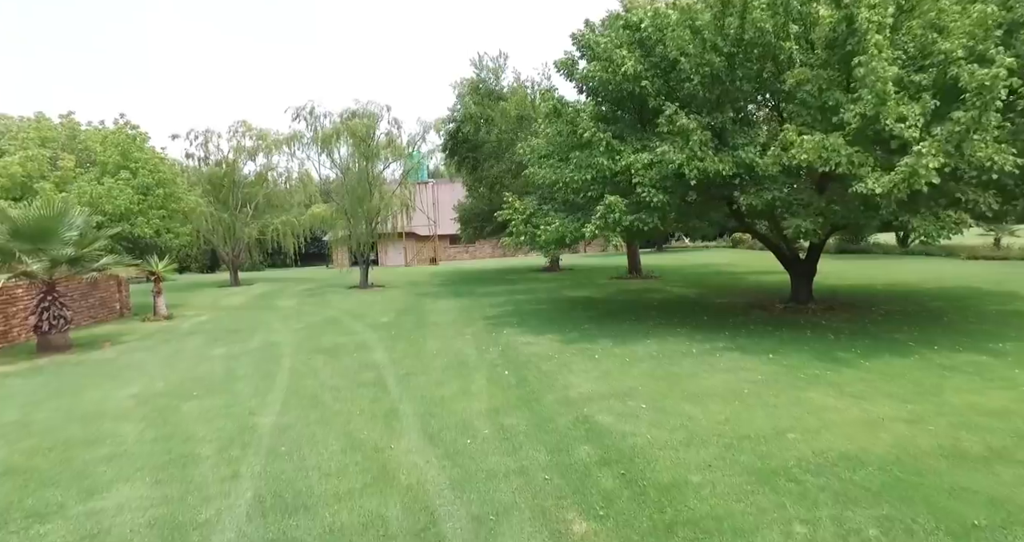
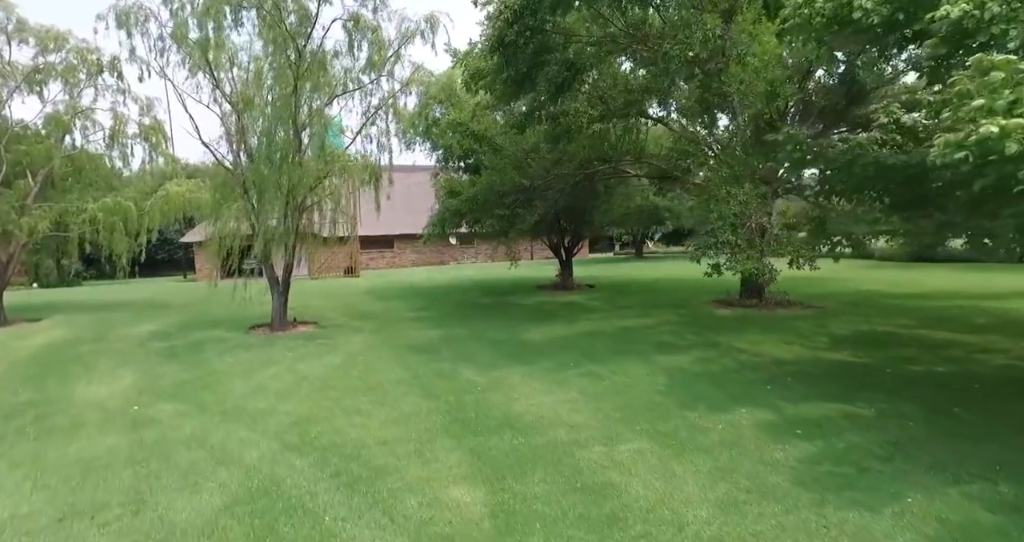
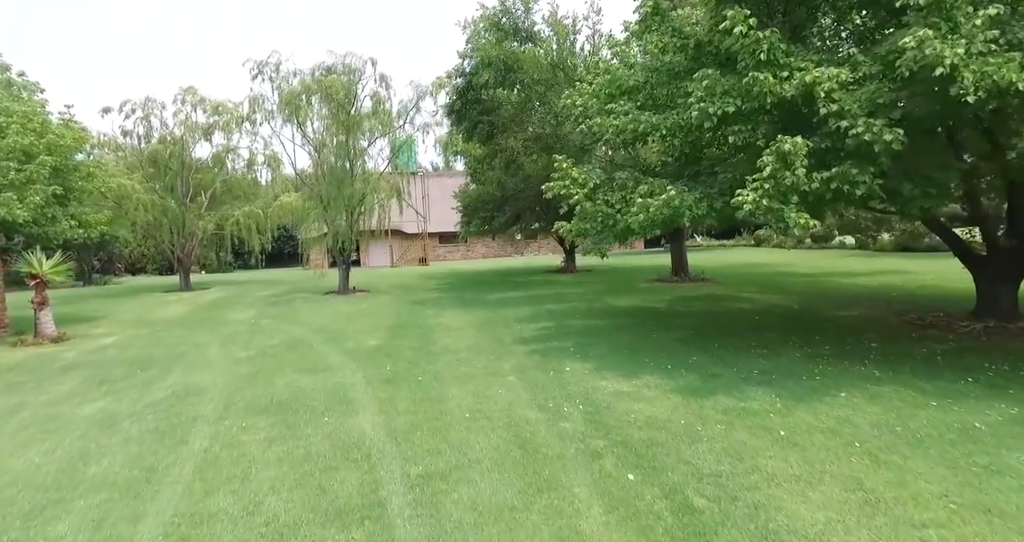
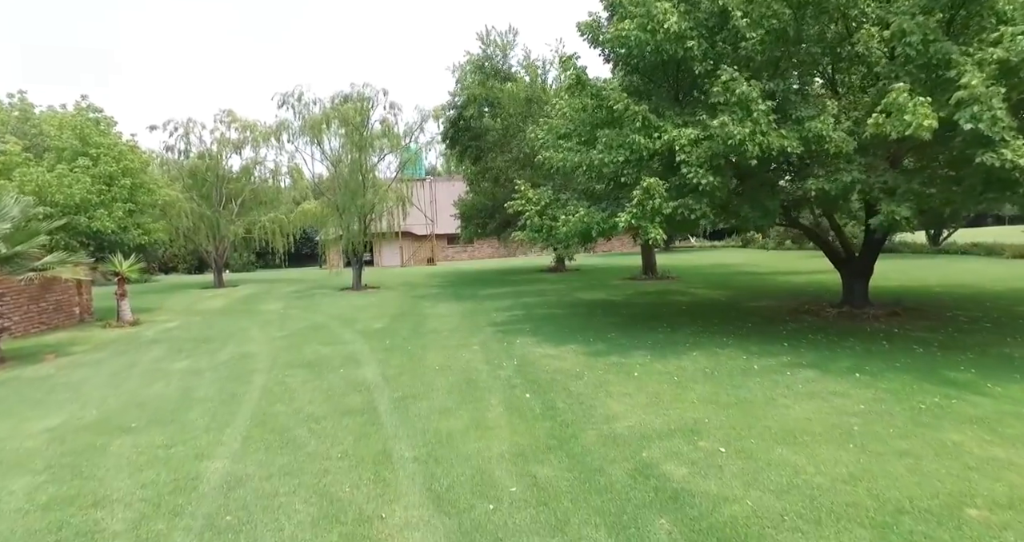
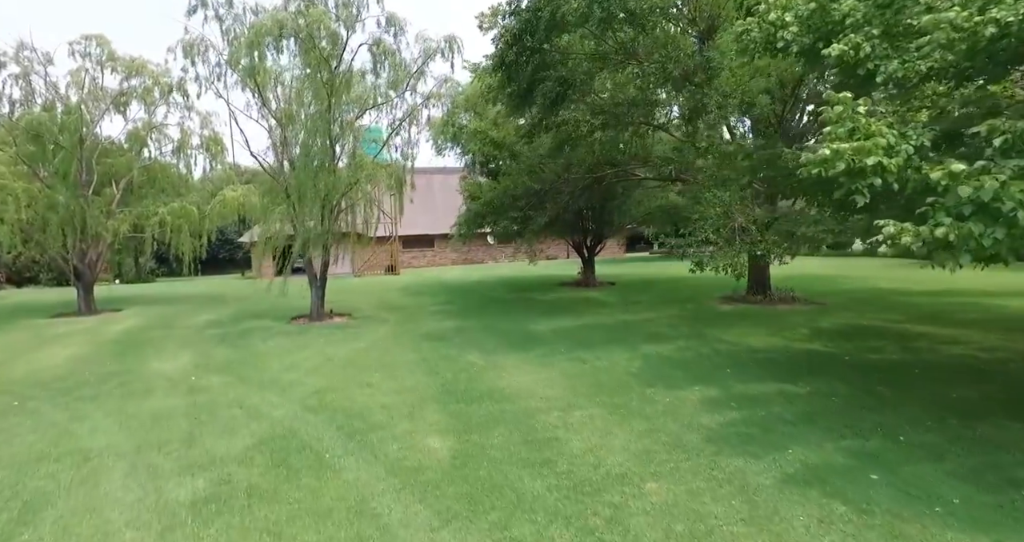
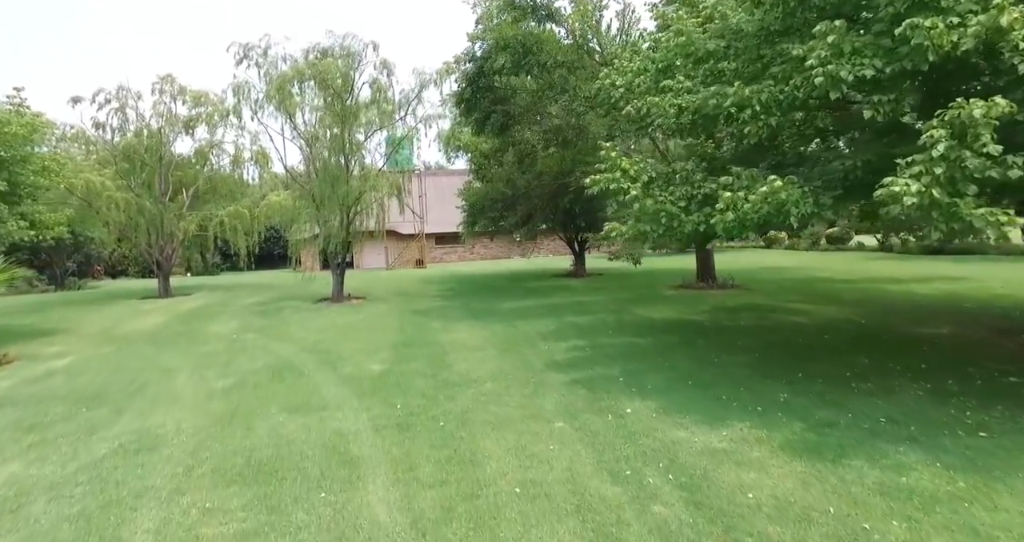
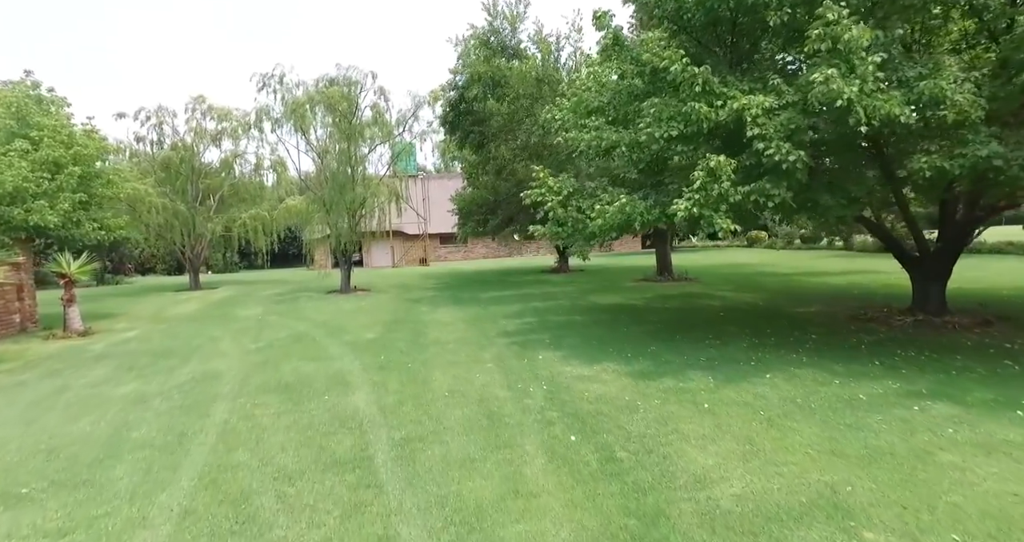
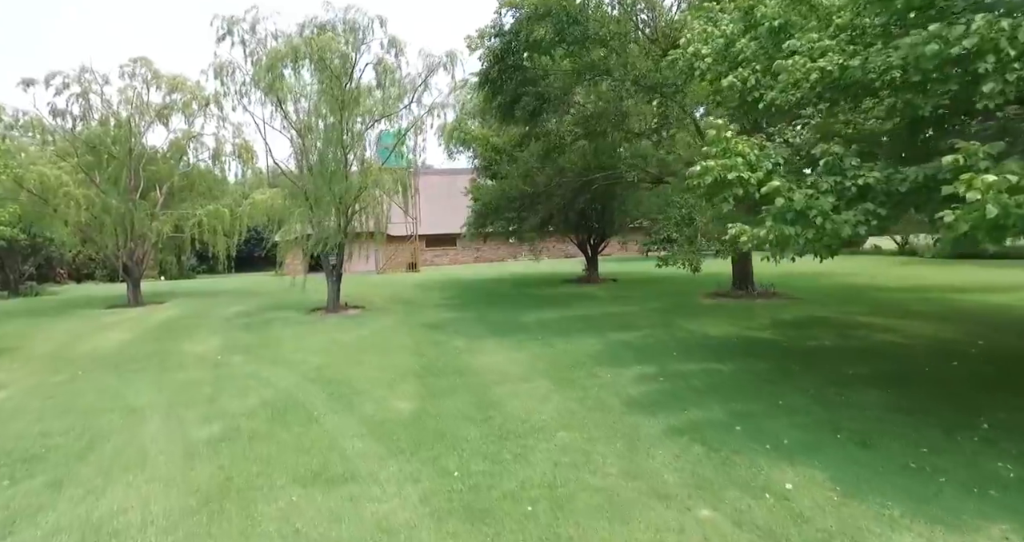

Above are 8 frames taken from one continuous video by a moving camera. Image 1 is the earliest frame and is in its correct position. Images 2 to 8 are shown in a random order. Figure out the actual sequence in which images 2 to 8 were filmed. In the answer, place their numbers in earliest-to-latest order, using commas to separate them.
4, 7, 3, 6, 8, 5, 2
